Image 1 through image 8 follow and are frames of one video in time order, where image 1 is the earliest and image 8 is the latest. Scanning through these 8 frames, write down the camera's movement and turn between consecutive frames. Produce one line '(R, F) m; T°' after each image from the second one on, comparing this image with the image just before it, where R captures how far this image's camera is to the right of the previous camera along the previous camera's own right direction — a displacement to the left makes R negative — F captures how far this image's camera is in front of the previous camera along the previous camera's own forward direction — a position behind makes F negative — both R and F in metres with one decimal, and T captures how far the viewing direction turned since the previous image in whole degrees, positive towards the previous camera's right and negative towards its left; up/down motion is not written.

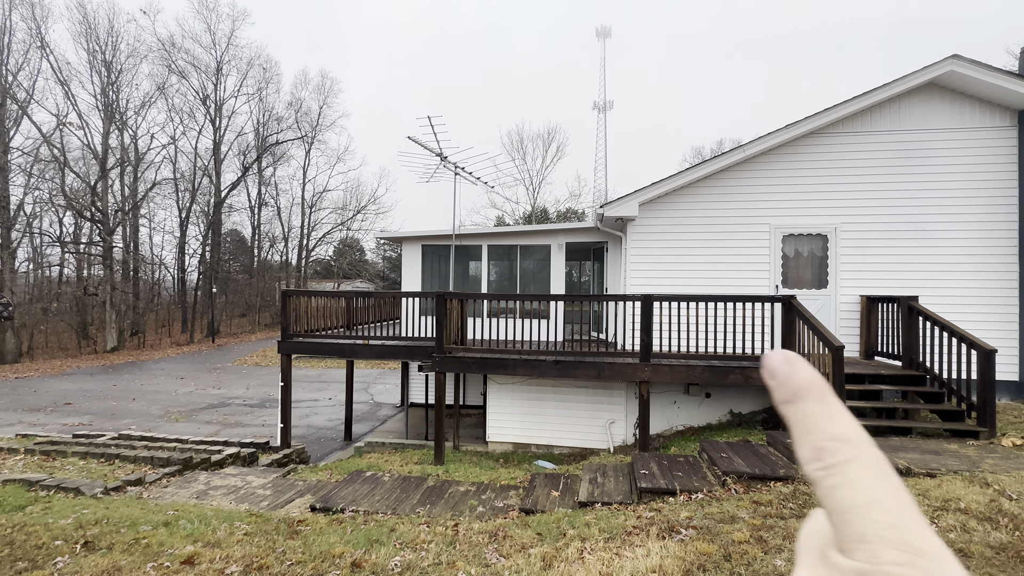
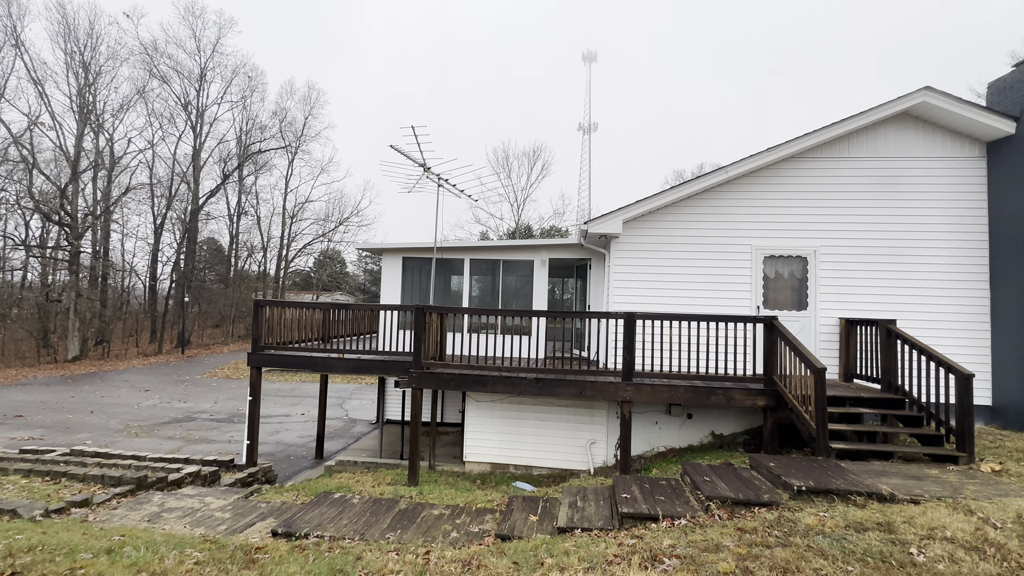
(0.0, +0.1) m; +2°
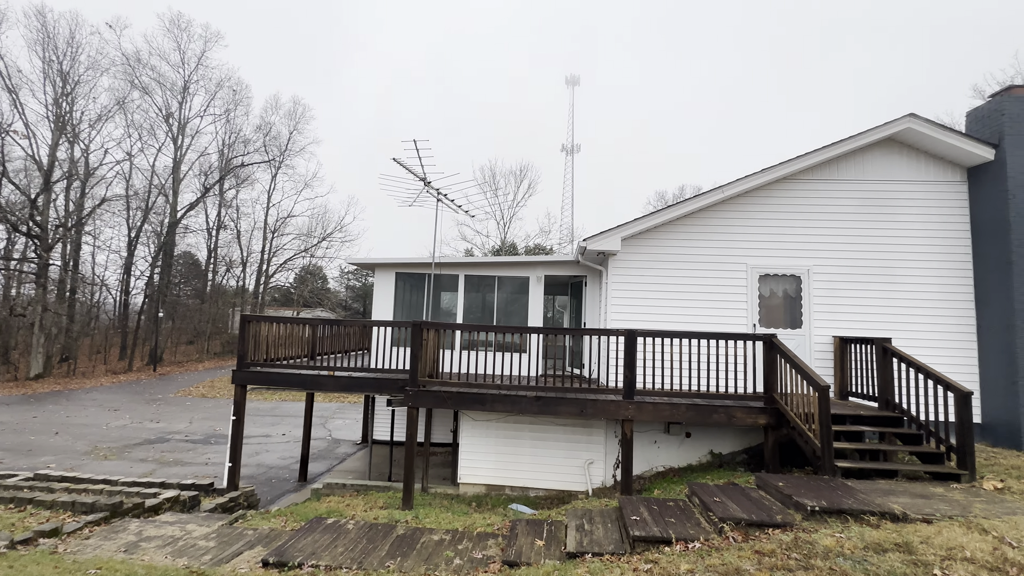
(-0.3, +0.1) m; +2°
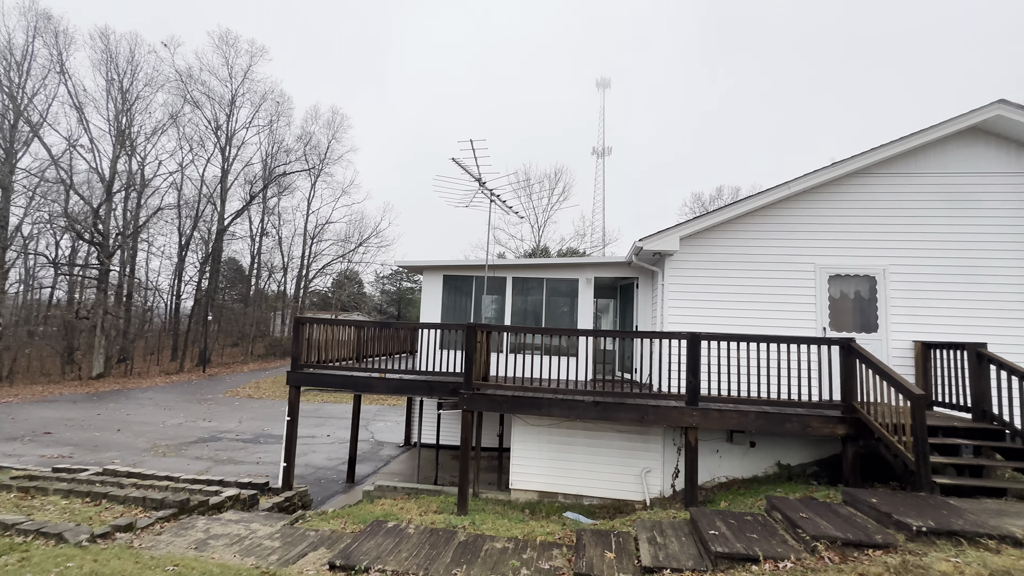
(-0.4, +0.1) m; -4°
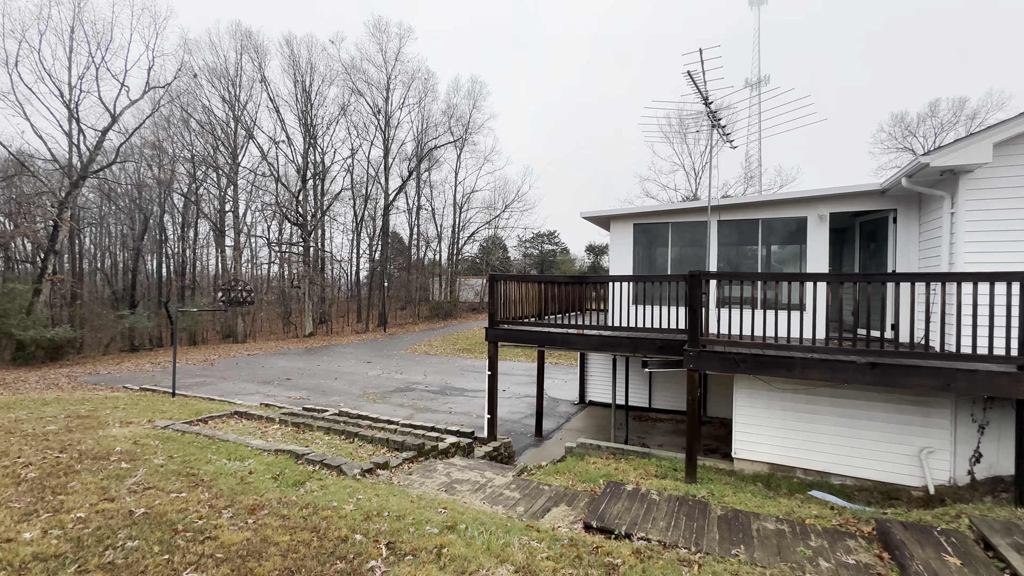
(-1.1, +0.4) m; -17°
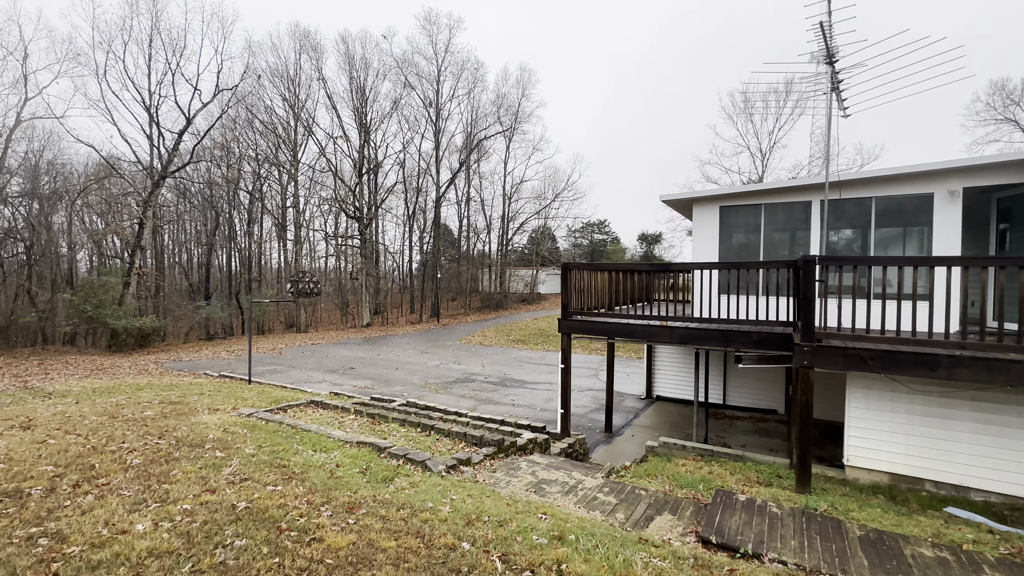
(-0.5, +0.3) m; -6°
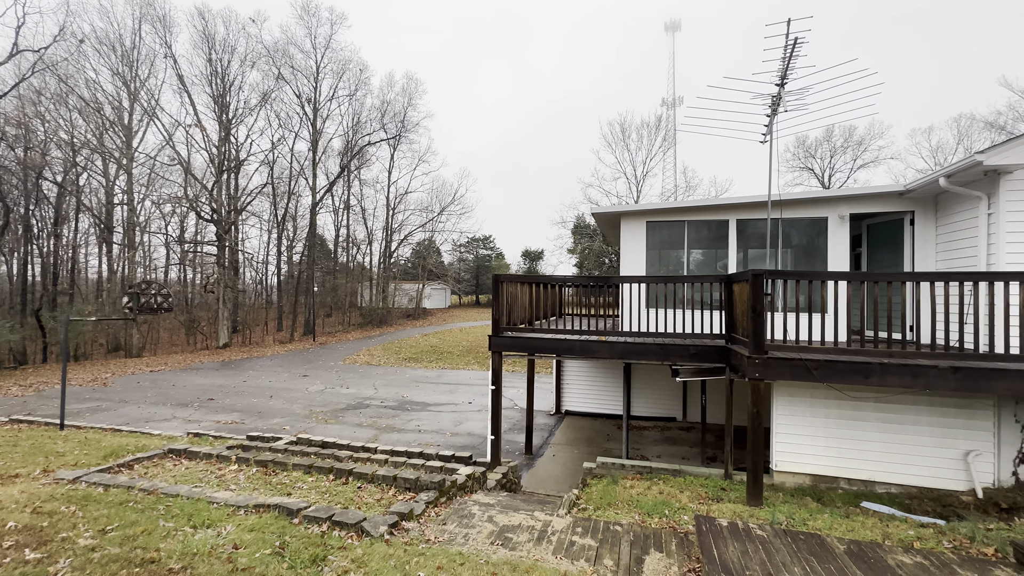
(-0.7, +0.8) m; +15°
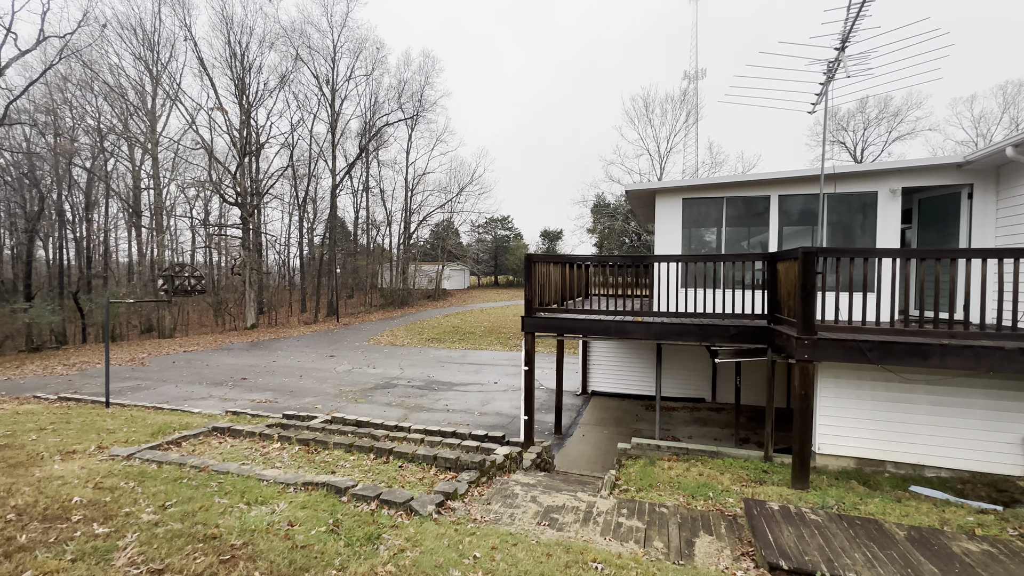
(-0.2, +0.1) m; -2°
